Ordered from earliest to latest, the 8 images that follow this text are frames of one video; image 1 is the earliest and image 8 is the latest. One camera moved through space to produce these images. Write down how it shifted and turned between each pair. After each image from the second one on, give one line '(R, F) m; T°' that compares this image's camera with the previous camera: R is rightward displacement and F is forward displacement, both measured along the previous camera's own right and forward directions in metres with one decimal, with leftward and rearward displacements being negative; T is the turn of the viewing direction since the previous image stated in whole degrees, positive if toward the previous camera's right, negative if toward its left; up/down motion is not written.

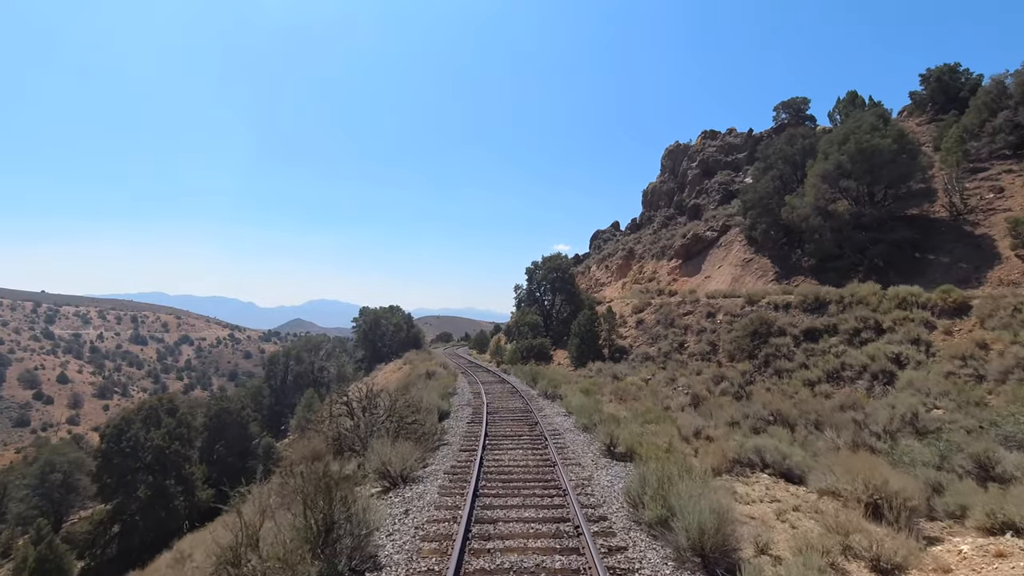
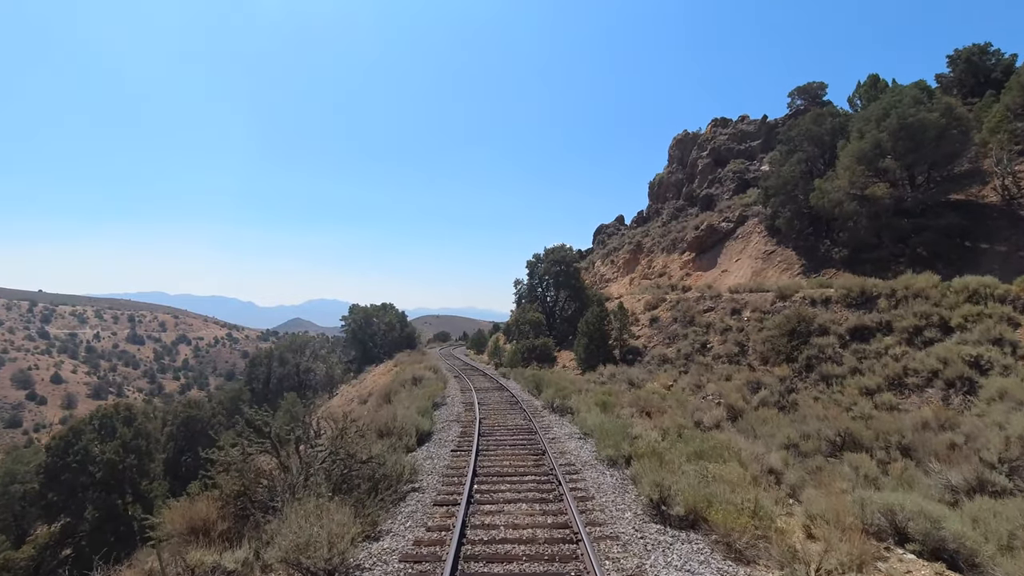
(0.0, +3.2) m; 0°
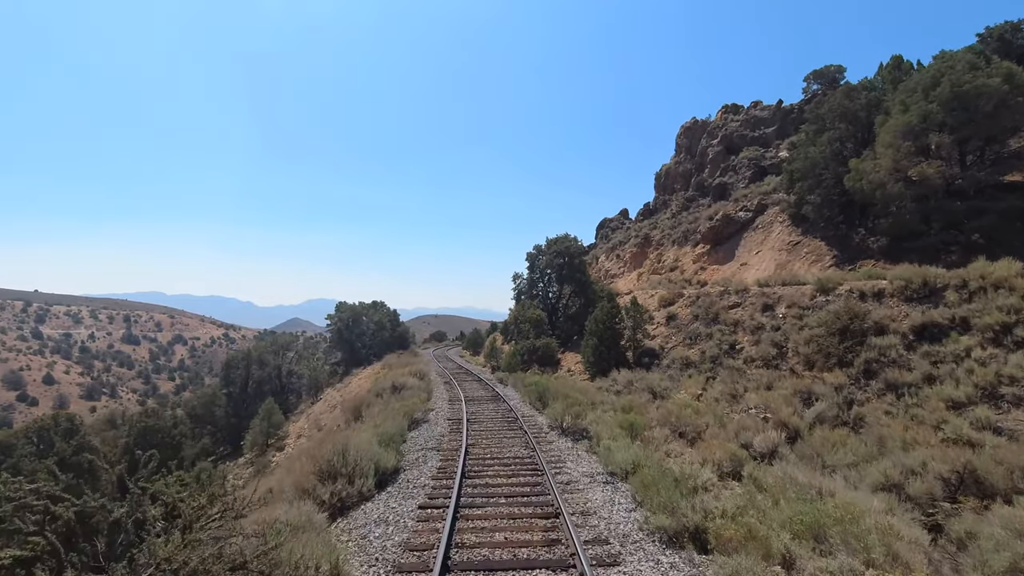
(0.0, +3.3) m; 0°
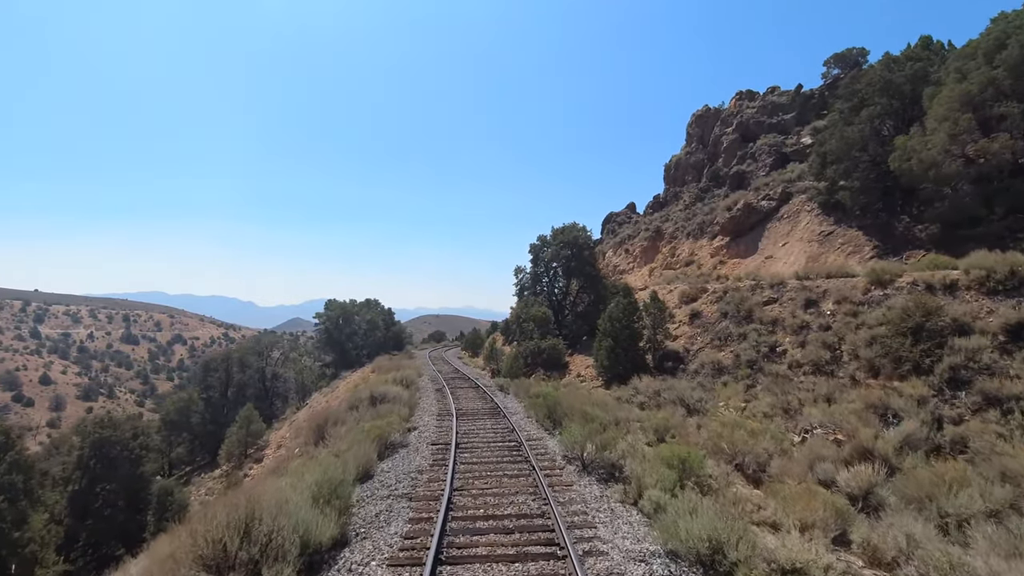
(0.0, +3.0) m; 0°
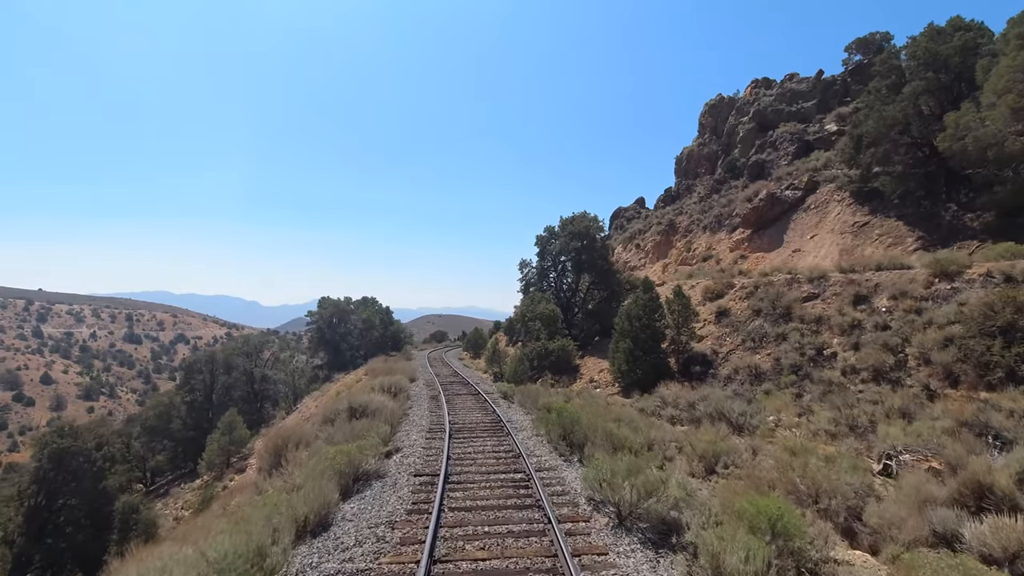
(-0.1, +2.4) m; 0°
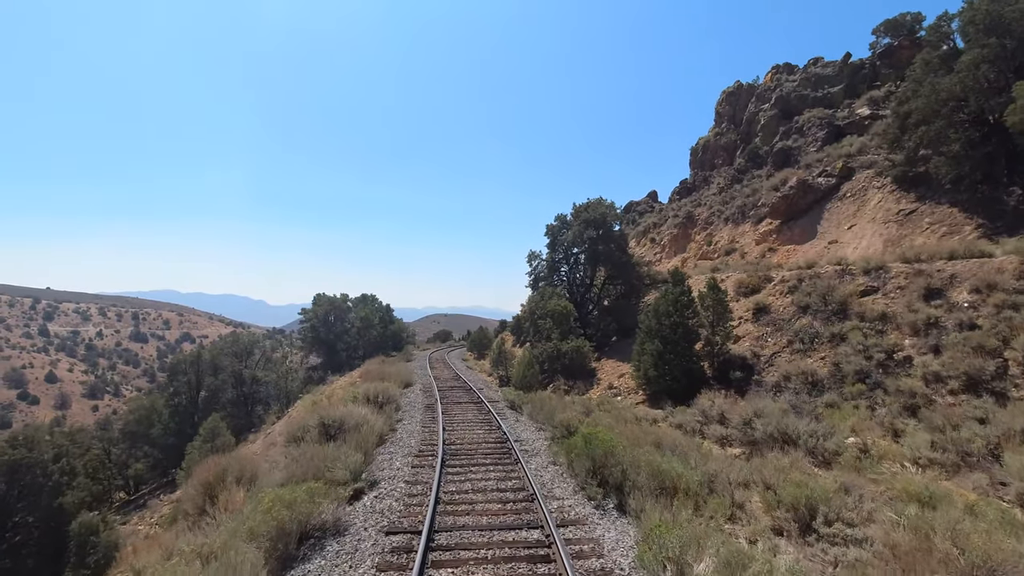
(-0.1, +2.4) m; -1°
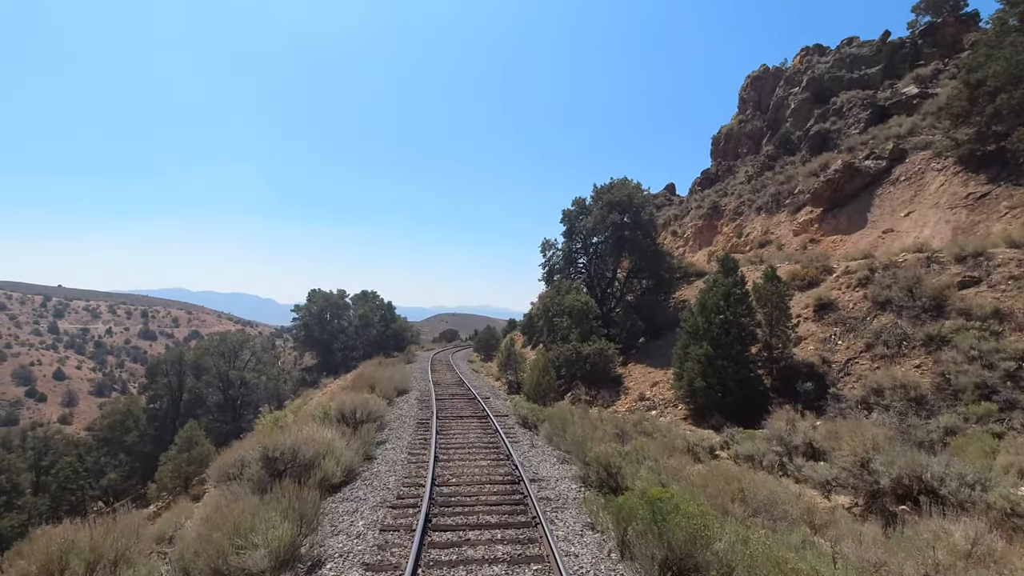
(-0.1, +2.8) m; -1°
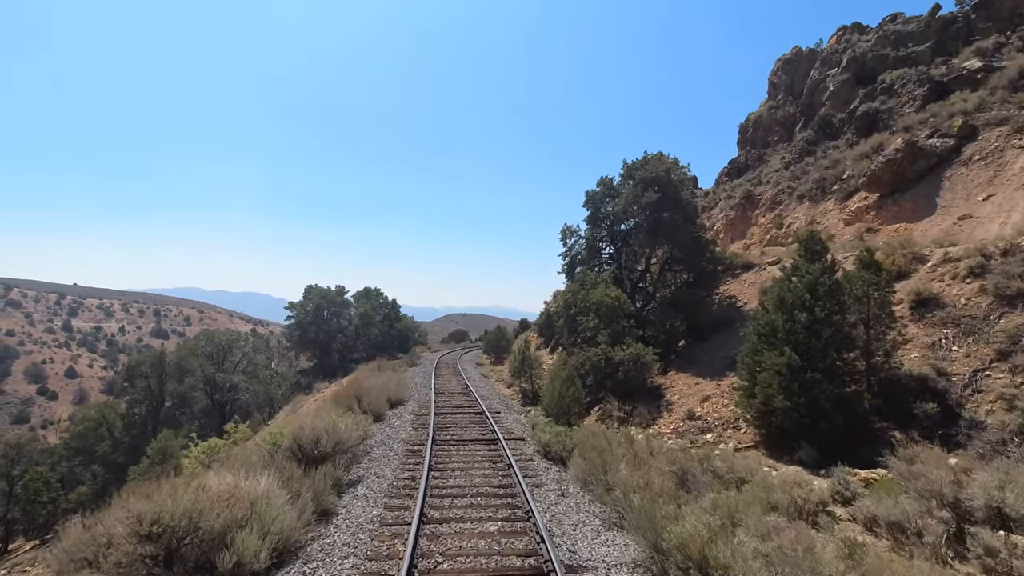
(-0.2, +2.8) m; -1°
